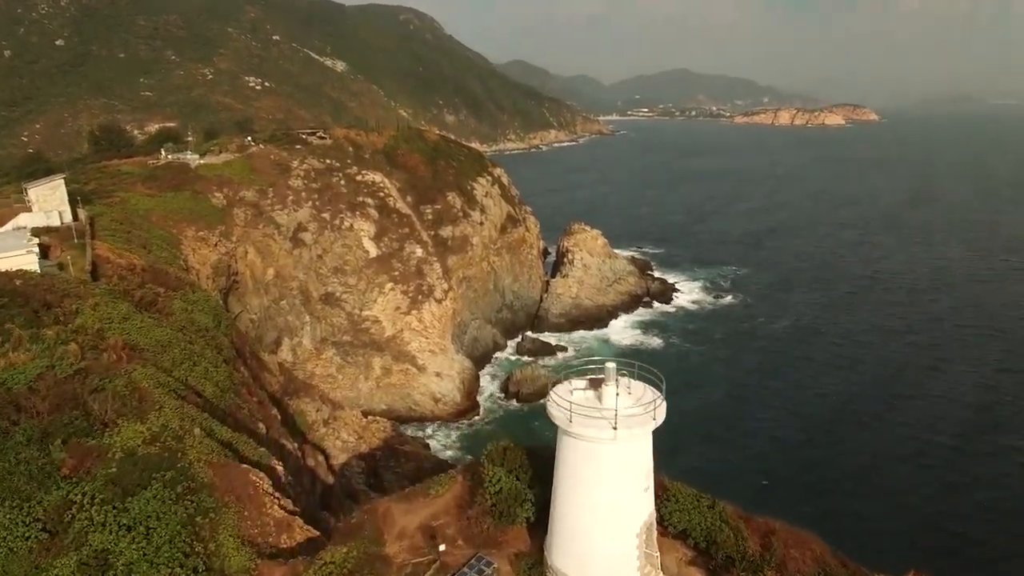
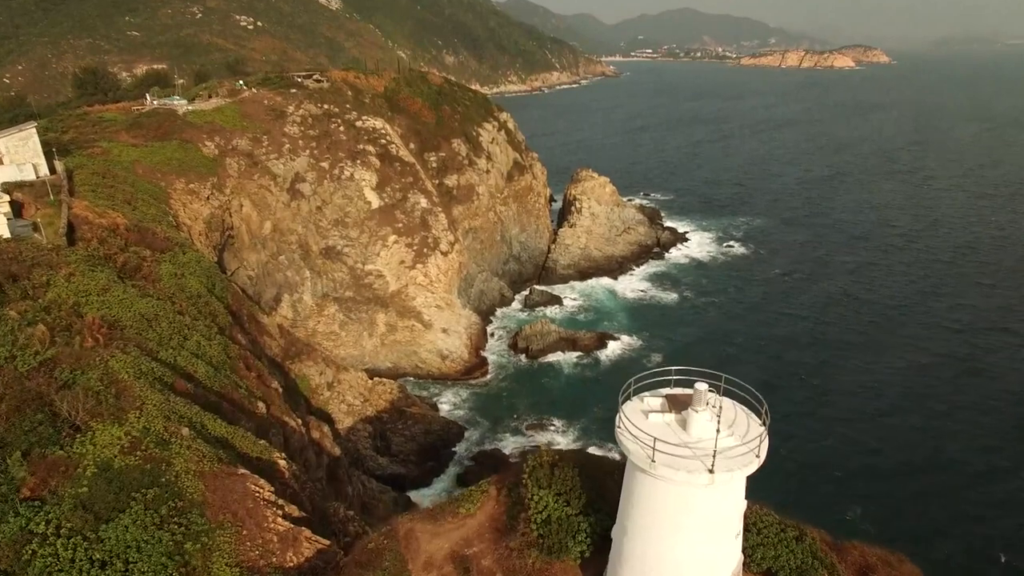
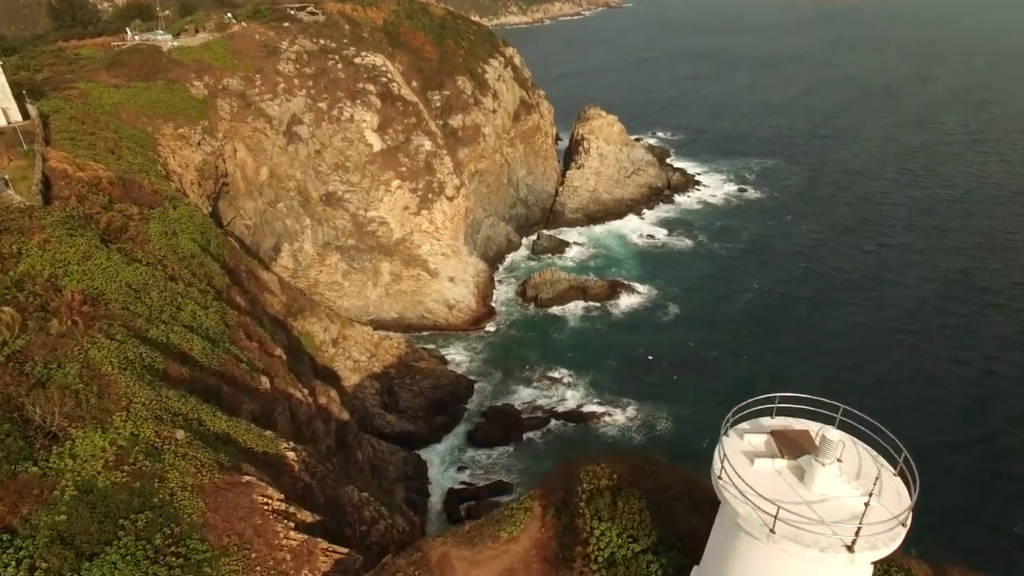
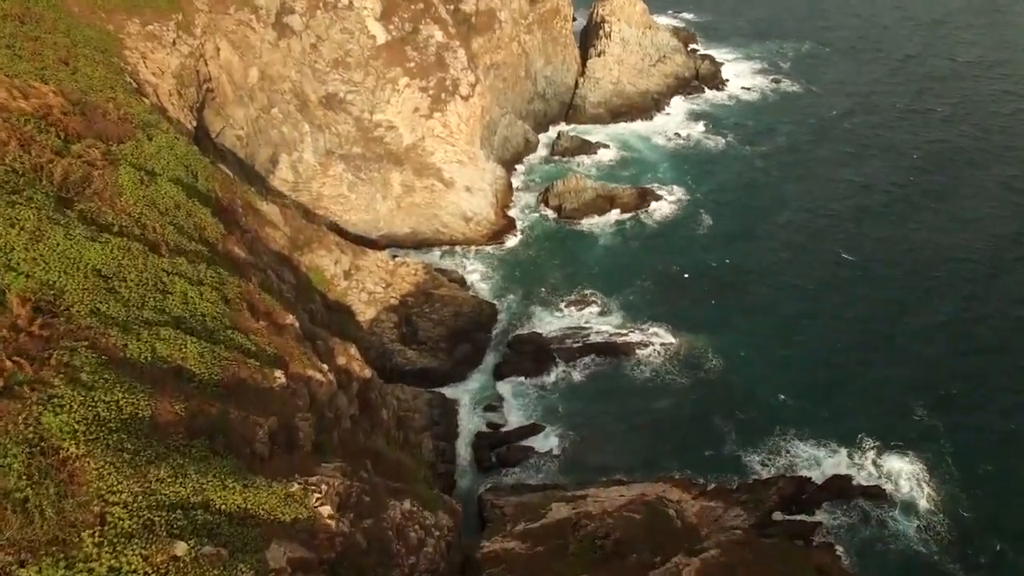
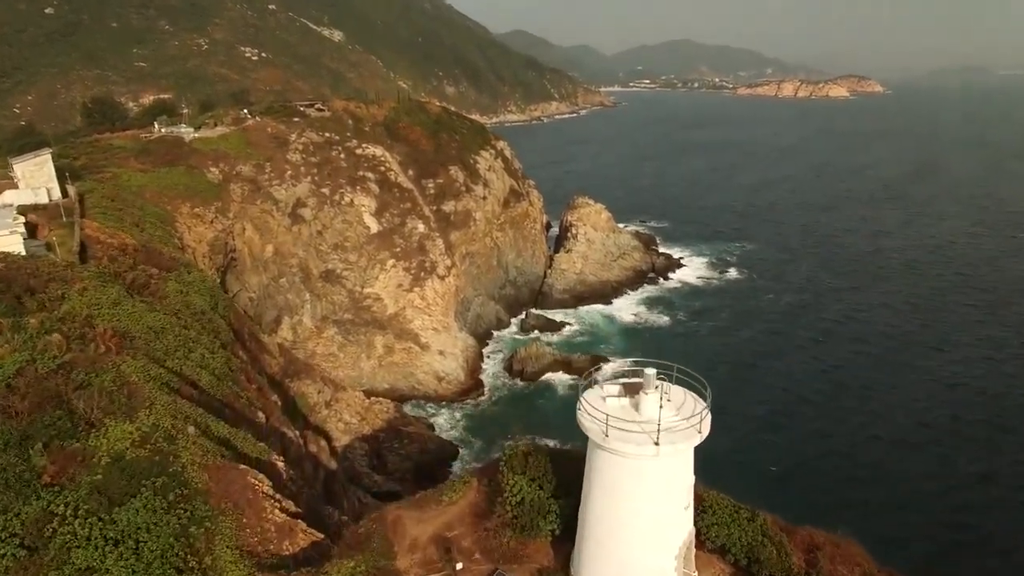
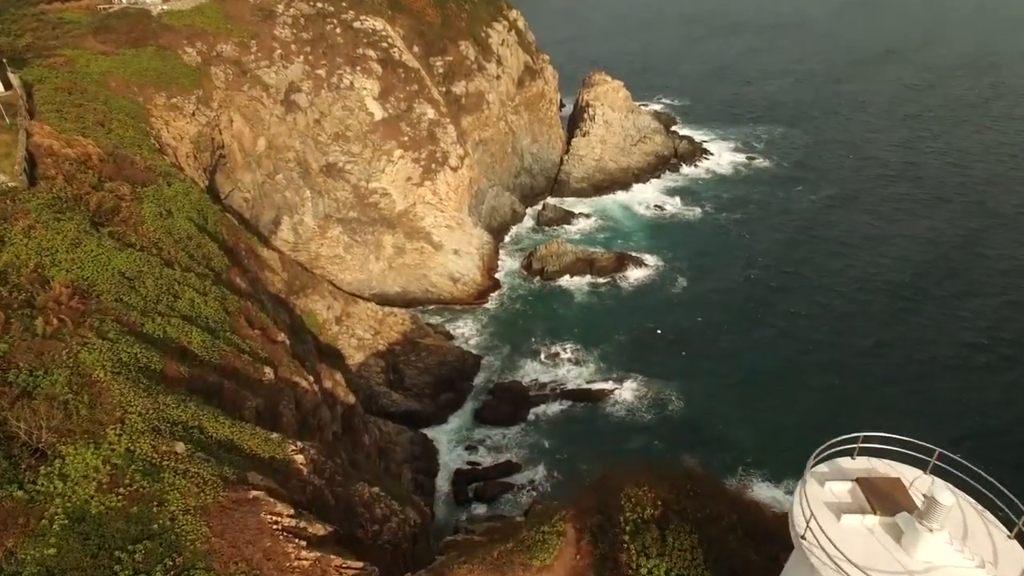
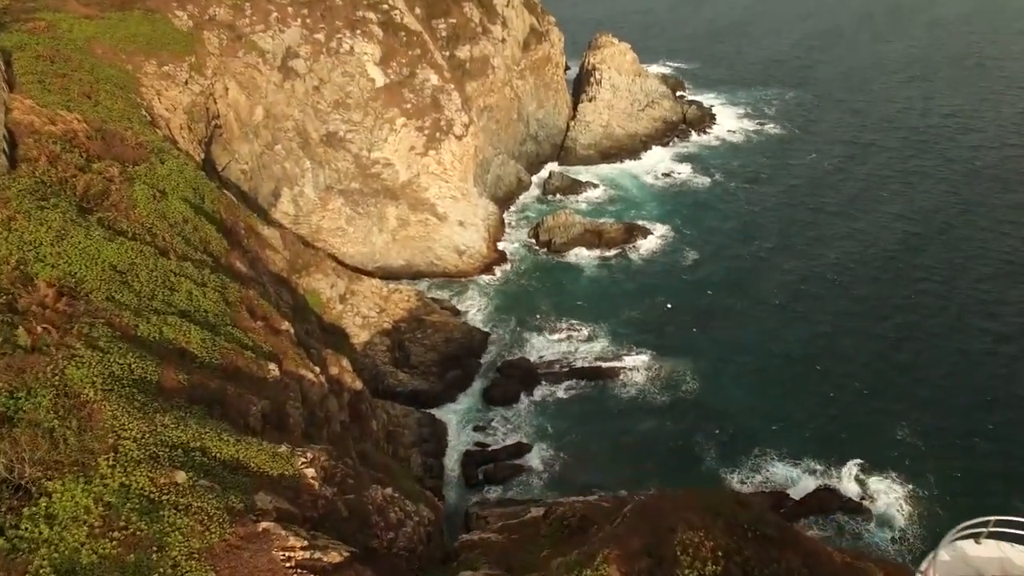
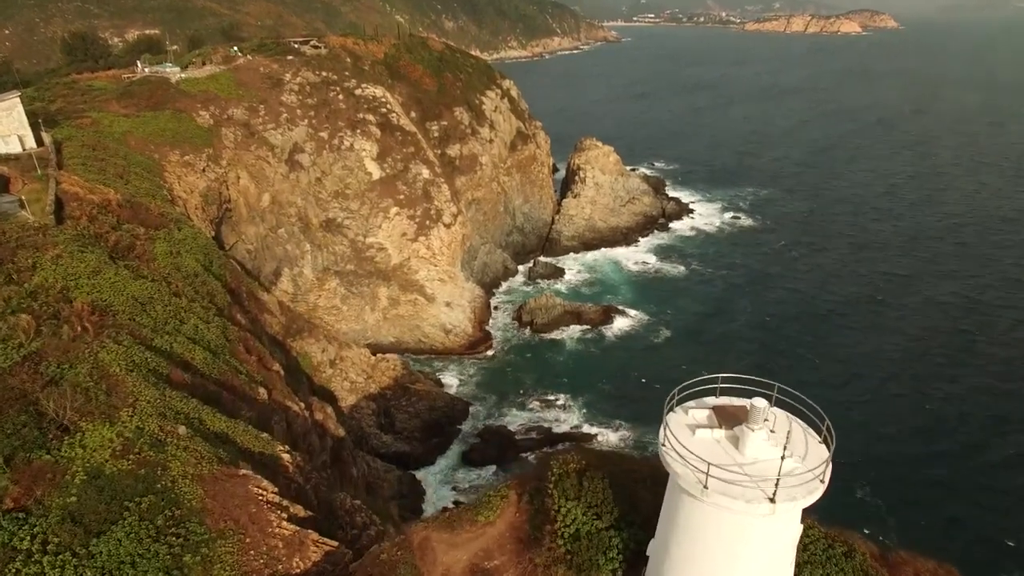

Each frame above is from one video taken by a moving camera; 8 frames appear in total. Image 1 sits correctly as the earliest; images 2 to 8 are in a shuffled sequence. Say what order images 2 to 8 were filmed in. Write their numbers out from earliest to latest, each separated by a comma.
5, 2, 8, 3, 6, 7, 4
